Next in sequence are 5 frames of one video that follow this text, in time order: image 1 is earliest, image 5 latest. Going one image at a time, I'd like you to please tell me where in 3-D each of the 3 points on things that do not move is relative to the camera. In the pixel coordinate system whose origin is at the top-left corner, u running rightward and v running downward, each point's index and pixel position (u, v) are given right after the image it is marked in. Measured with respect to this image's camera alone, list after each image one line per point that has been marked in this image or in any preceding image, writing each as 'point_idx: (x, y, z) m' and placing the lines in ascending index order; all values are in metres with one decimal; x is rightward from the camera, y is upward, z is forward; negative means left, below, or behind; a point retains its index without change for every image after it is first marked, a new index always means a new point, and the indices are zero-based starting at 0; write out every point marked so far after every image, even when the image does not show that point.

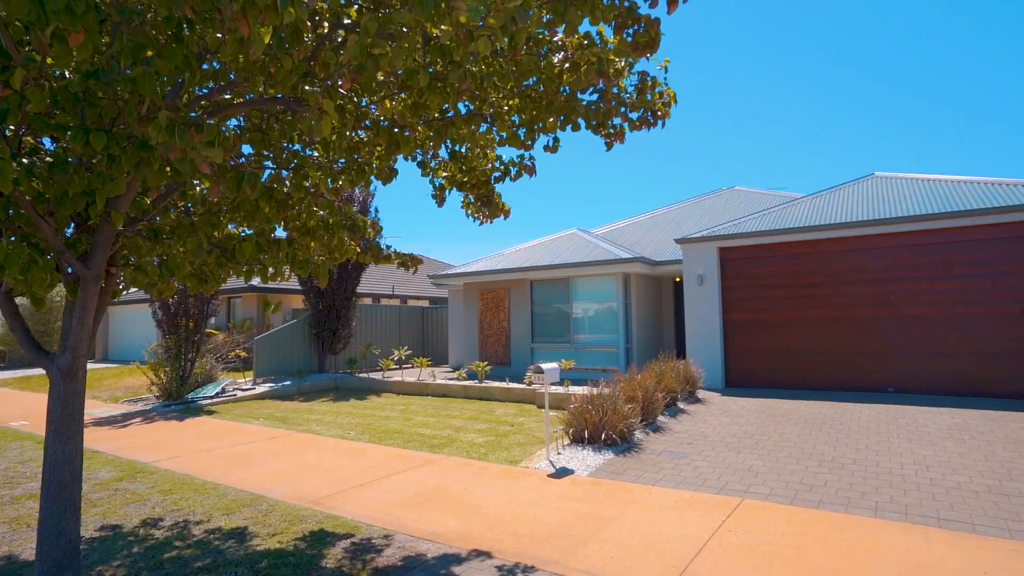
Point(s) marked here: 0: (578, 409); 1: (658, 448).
0: (+0.9, -1.7, +8.0) m
1: (+2.0, -2.1, +7.7) m
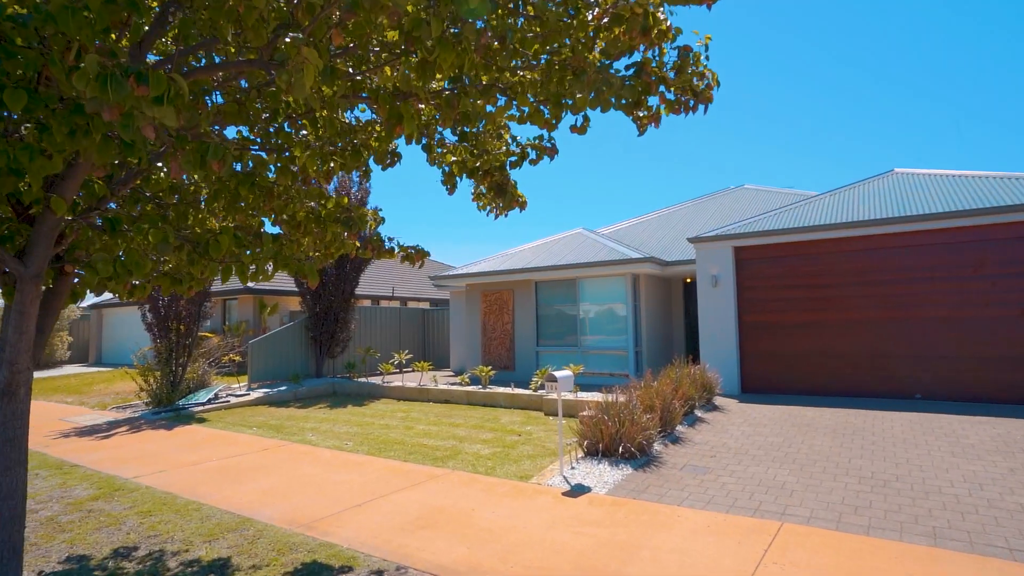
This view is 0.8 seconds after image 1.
0: (+1.1, -1.7, +7.5) m
1: (+2.1, -2.1, +7.1) m
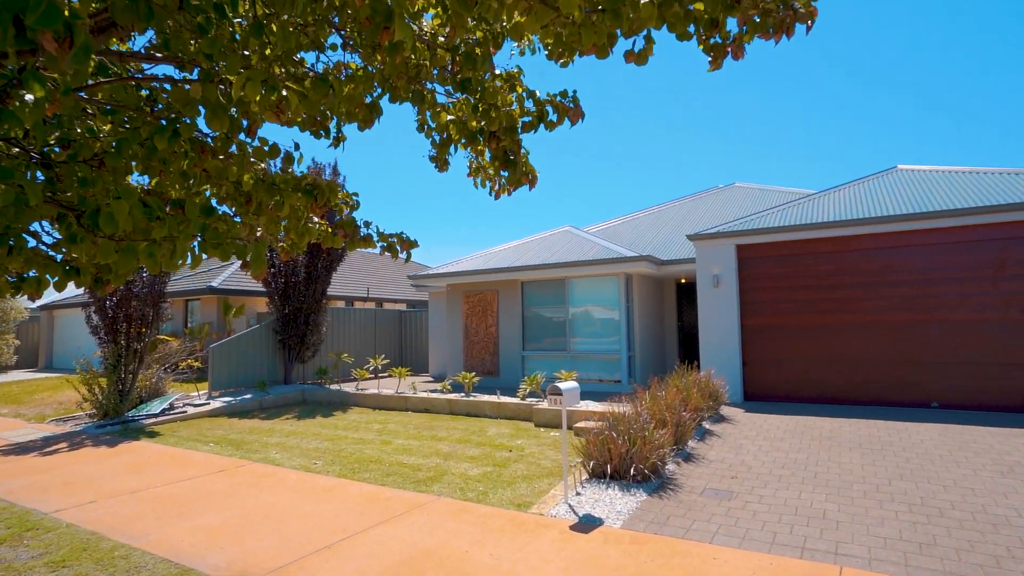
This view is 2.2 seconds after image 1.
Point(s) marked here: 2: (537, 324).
0: (+1.0, -1.7, +6.6) m
1: (+2.0, -2.1, +6.3) m
2: (+0.6, -0.9, +14.2) m
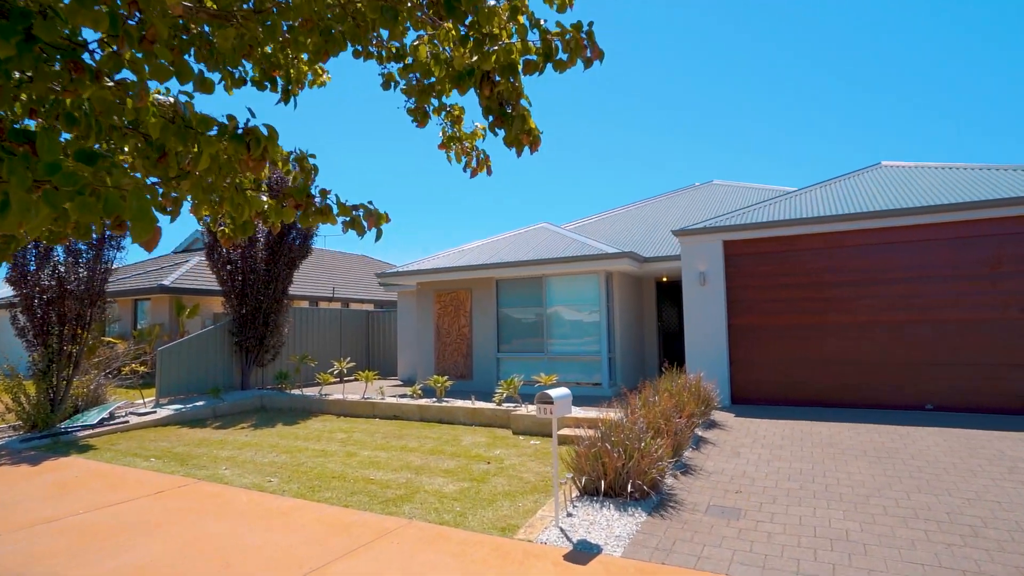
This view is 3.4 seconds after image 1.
0: (+0.8, -1.7, +5.9) m
1: (+1.9, -2.1, +5.6) m
2: (0.0, -0.9, +13.5) m
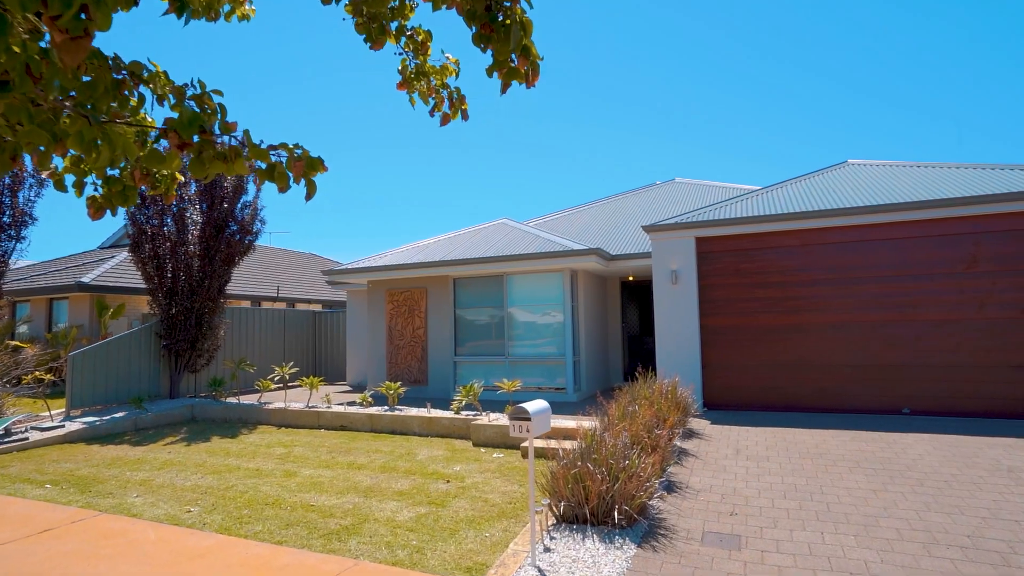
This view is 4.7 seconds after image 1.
0: (+0.5, -1.6, +5.1) m
1: (+1.6, -2.0, +4.9) m
2: (-0.9, -0.8, +12.6) m
